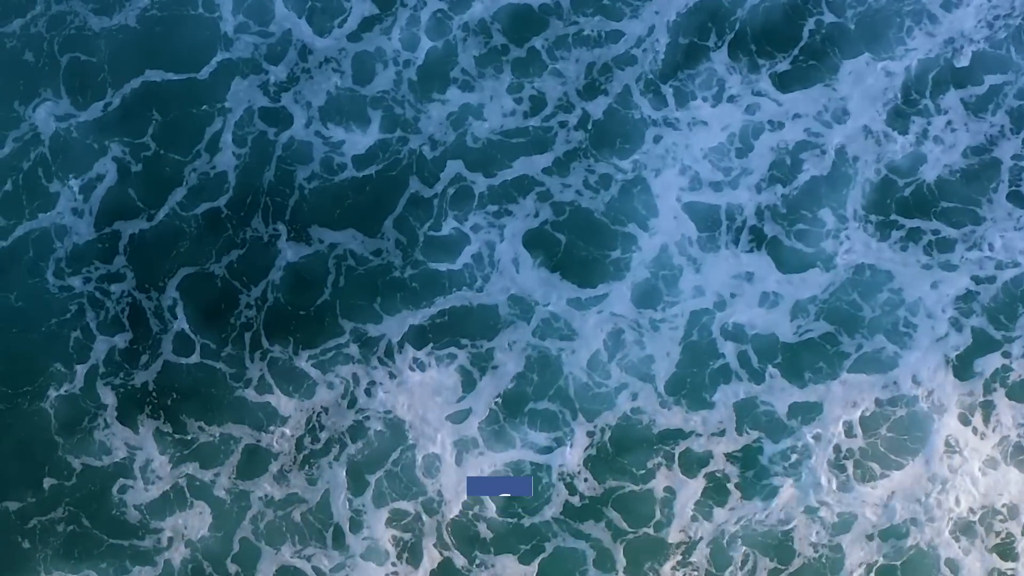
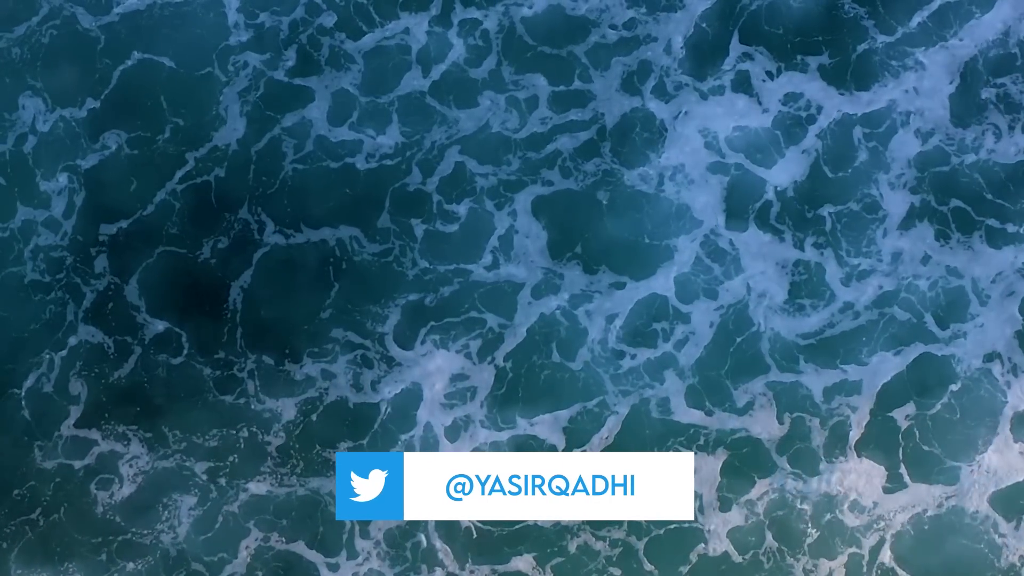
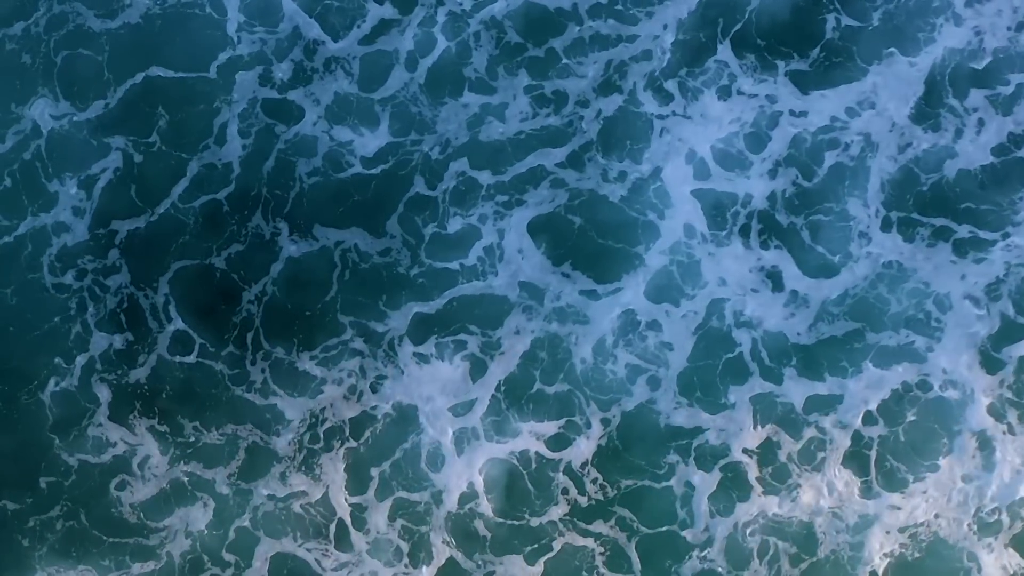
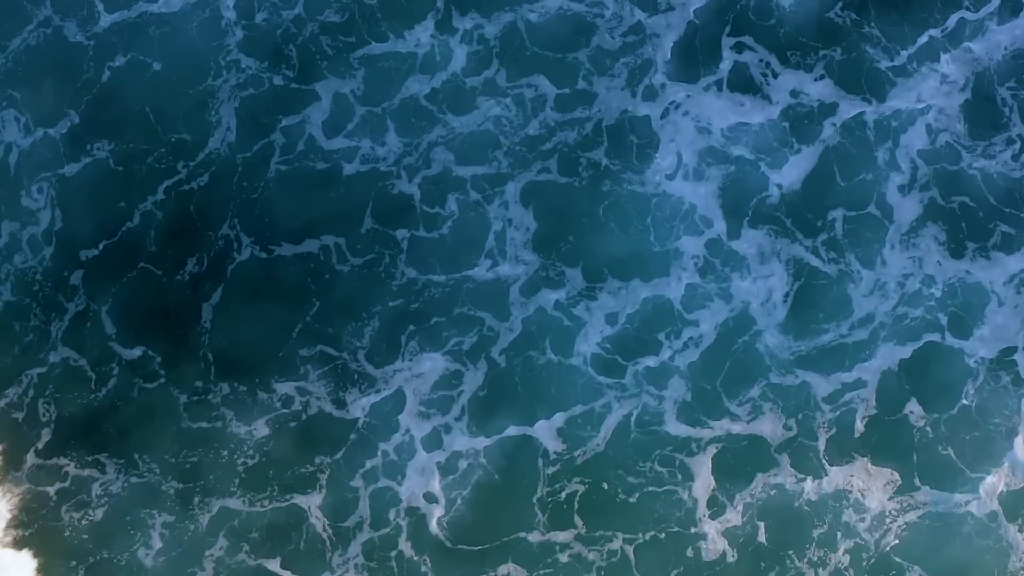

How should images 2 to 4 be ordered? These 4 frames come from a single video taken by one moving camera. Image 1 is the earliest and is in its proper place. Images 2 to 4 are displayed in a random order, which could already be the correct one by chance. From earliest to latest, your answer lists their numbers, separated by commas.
3, 2, 4
